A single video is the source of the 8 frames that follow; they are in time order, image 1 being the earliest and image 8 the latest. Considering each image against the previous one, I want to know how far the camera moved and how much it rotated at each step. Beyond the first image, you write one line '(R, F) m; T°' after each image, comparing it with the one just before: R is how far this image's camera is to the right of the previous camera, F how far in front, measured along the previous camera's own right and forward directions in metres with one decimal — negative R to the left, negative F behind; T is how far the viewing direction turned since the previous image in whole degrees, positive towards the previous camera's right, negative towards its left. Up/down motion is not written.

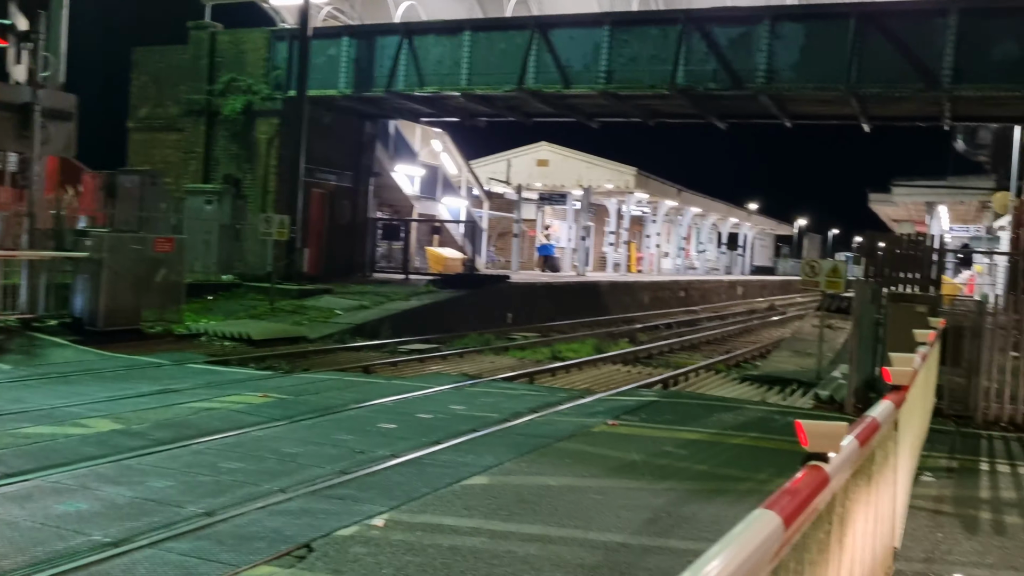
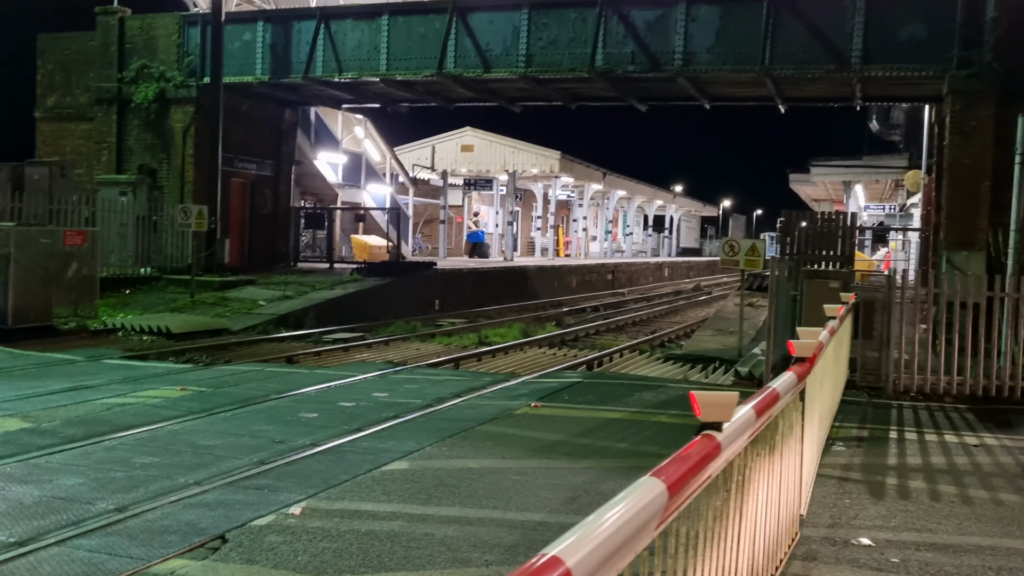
(+0.2, +0.1) m; +4°
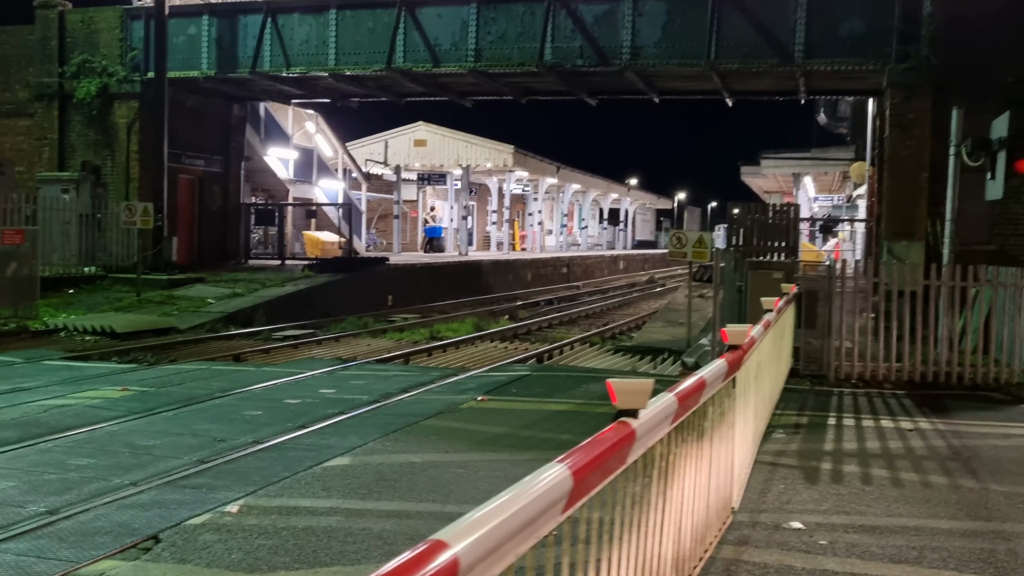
(+0.1, 0.0) m; +3°
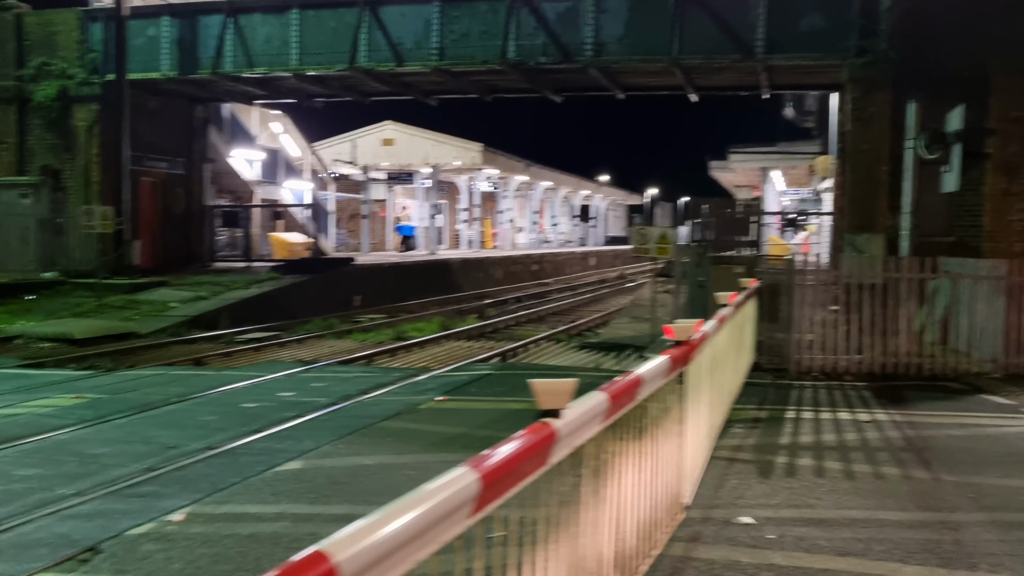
(+0.2, 0.0) m; +2°
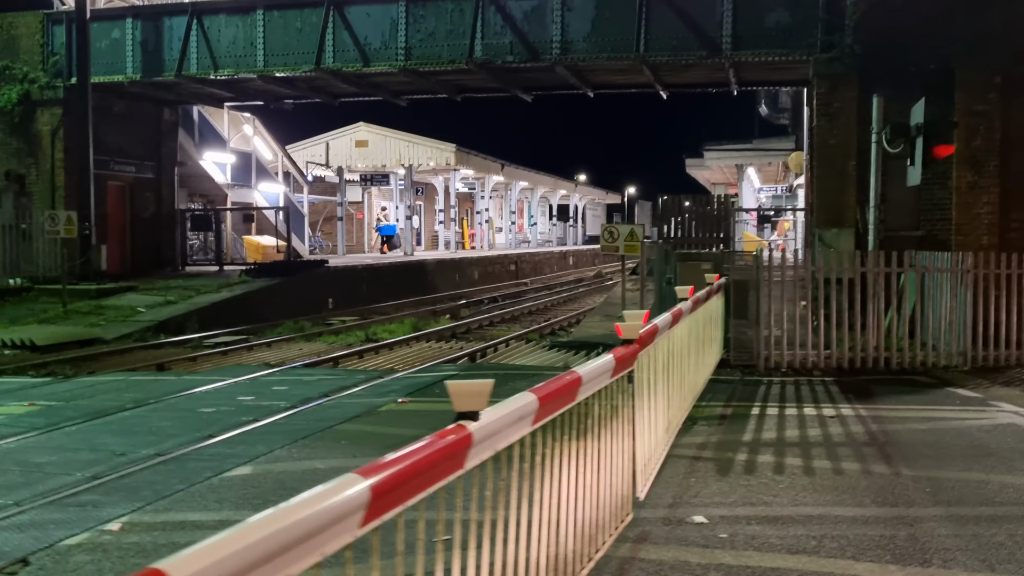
(+0.2, +0.1) m; +1°
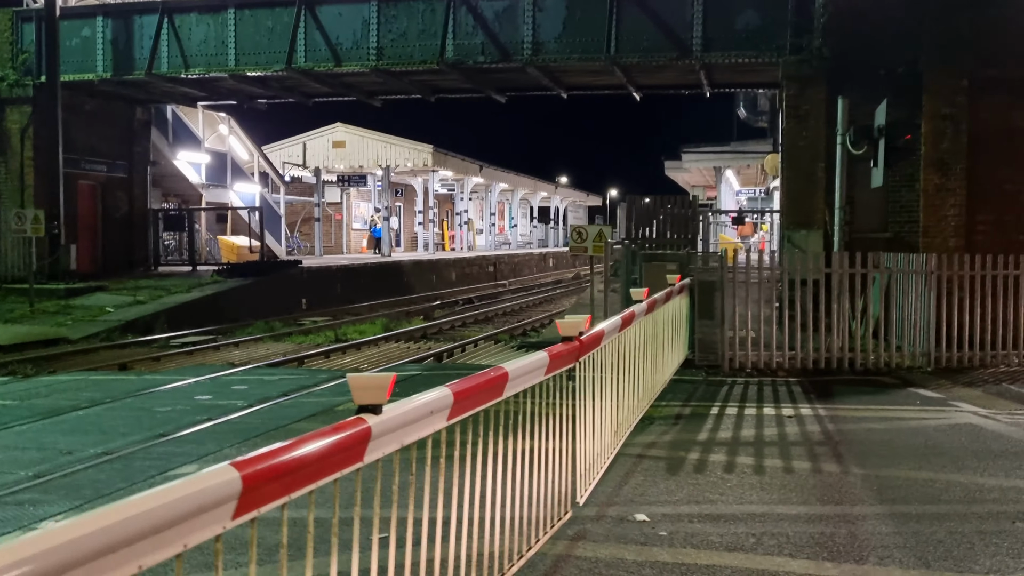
(+0.3, 0.0) m; +1°
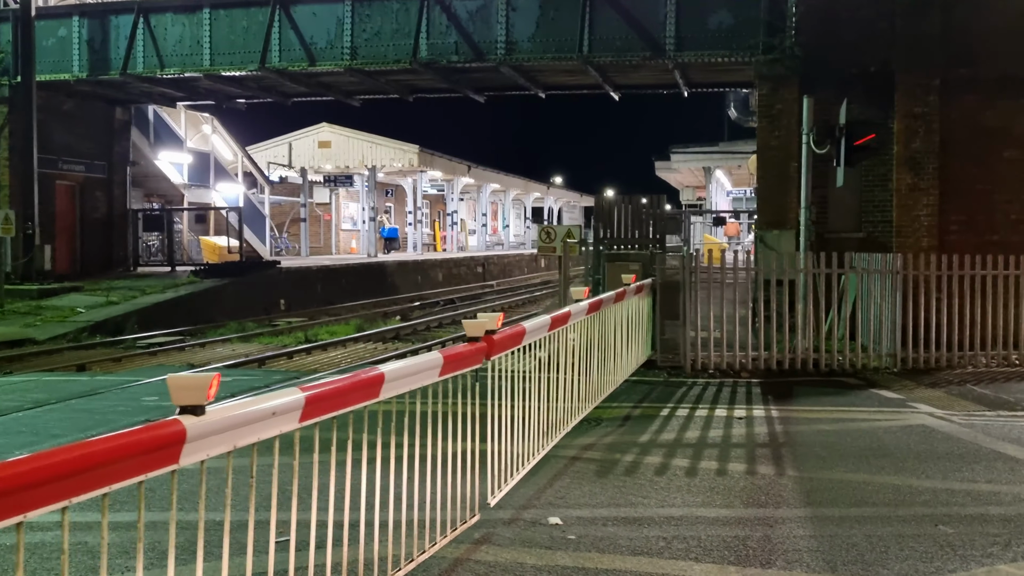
(+0.5, +0.1) m; 0°
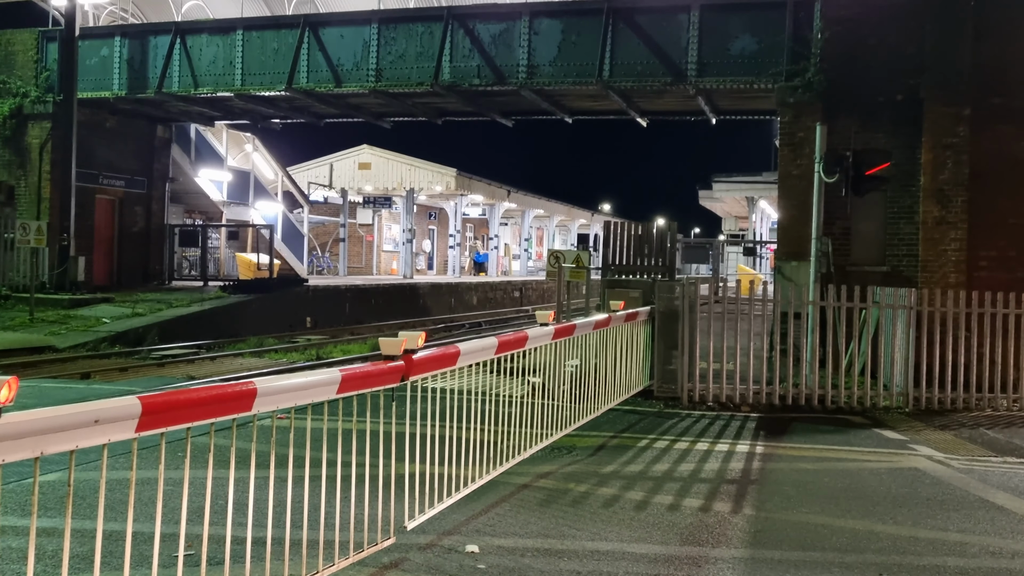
(+0.7, +0.1) m; -4°
